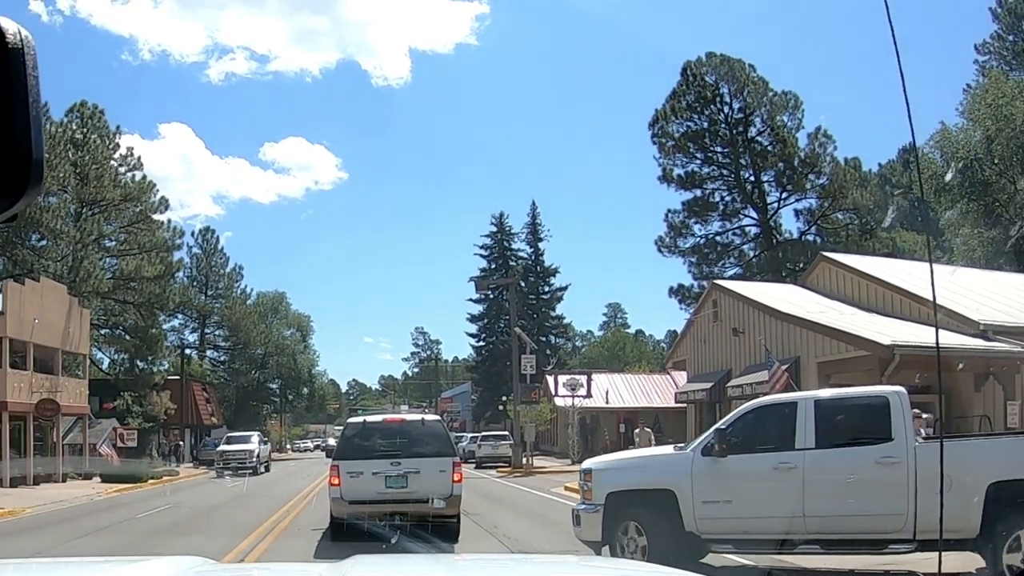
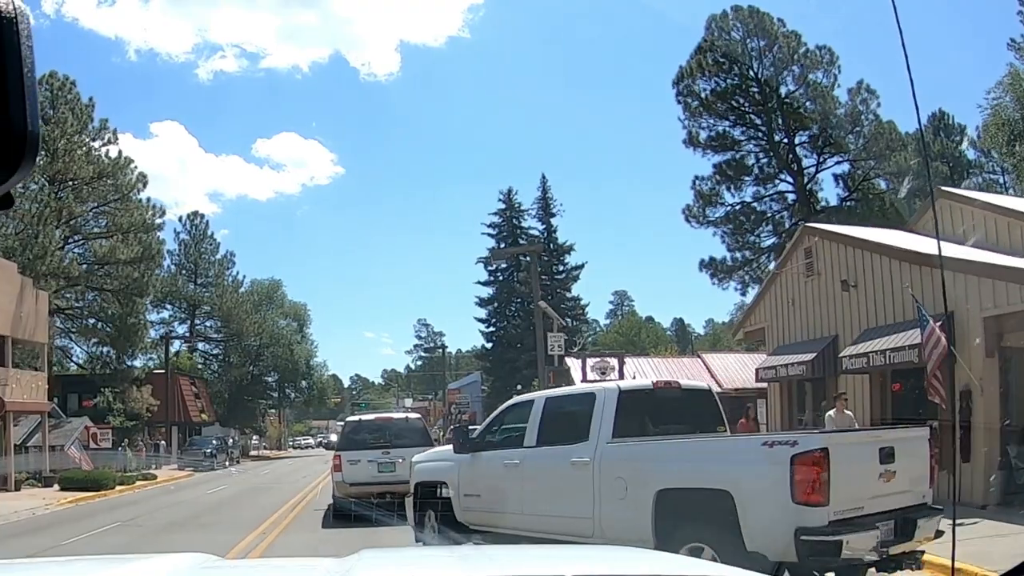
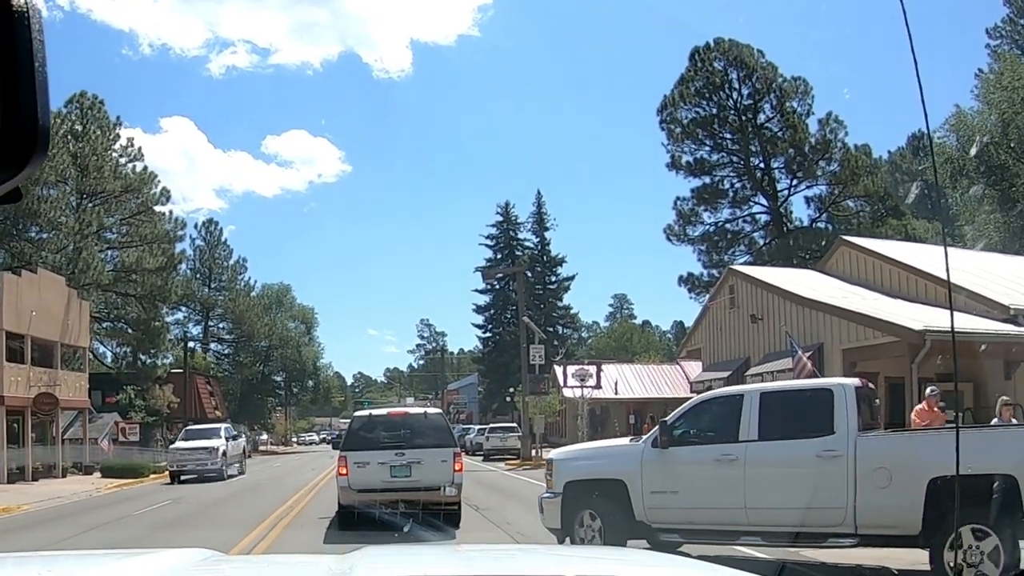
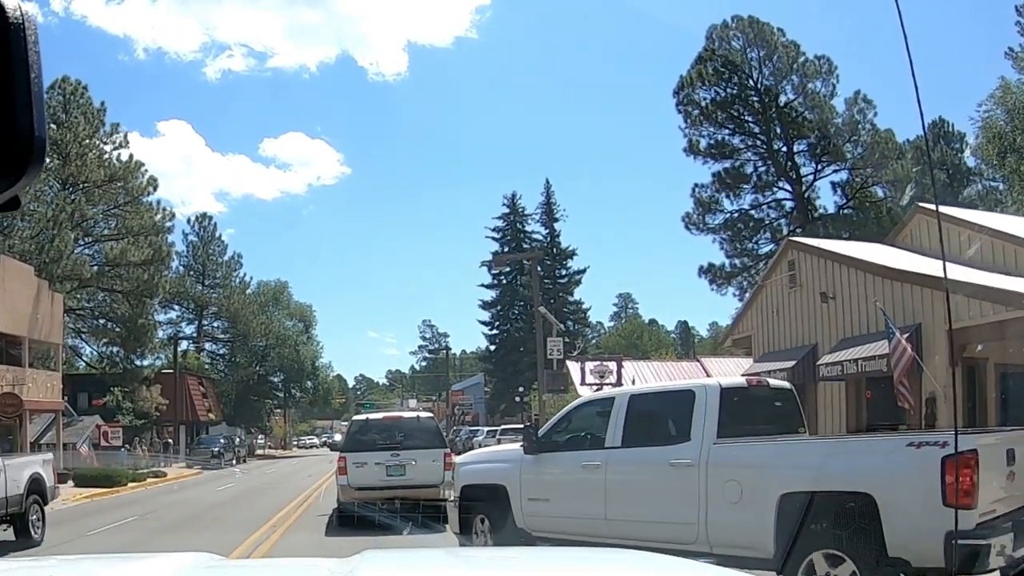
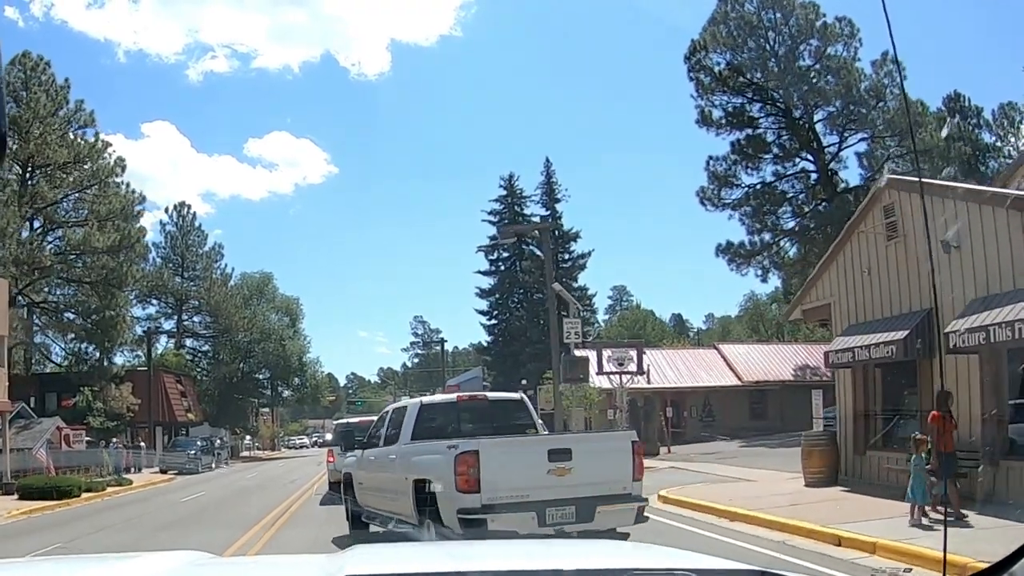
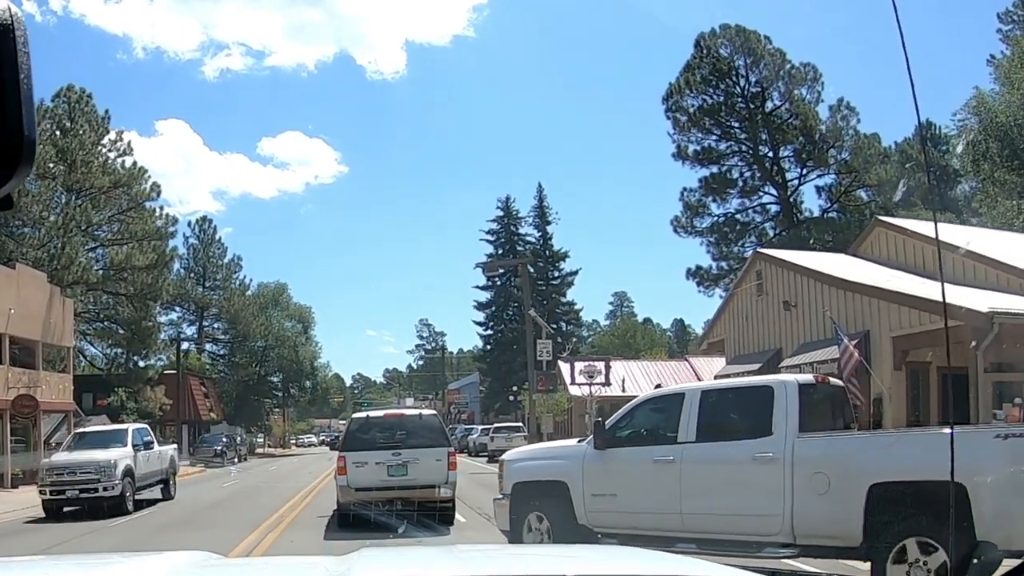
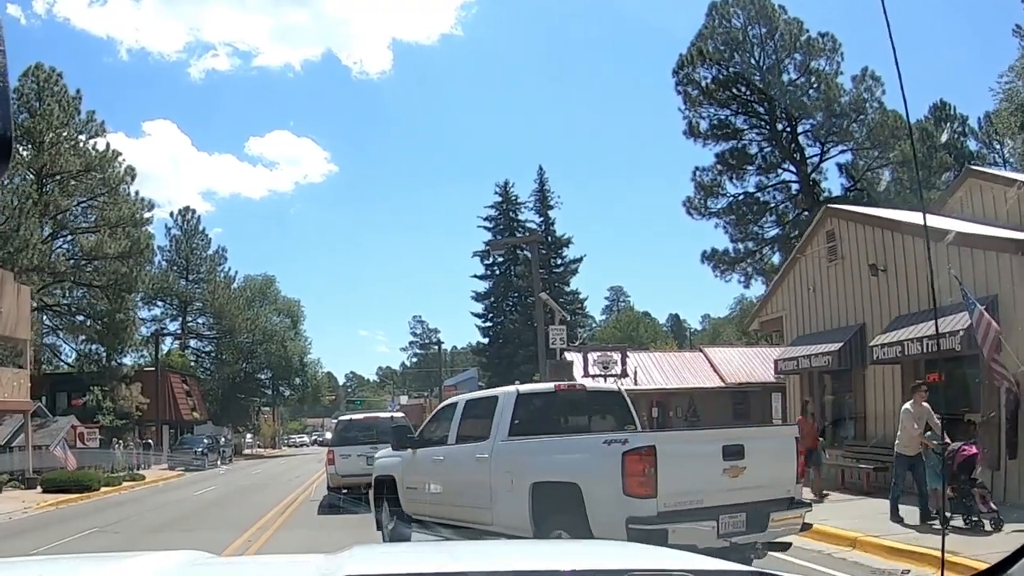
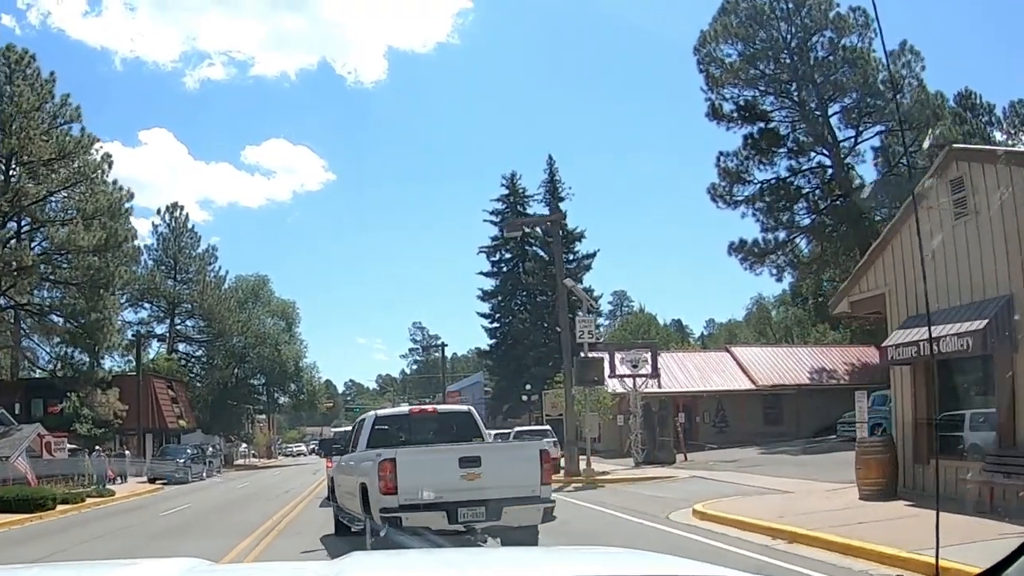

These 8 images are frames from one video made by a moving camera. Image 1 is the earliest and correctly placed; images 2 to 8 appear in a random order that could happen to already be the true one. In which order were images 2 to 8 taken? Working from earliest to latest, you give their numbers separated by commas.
3, 6, 4, 2, 7, 5, 8
